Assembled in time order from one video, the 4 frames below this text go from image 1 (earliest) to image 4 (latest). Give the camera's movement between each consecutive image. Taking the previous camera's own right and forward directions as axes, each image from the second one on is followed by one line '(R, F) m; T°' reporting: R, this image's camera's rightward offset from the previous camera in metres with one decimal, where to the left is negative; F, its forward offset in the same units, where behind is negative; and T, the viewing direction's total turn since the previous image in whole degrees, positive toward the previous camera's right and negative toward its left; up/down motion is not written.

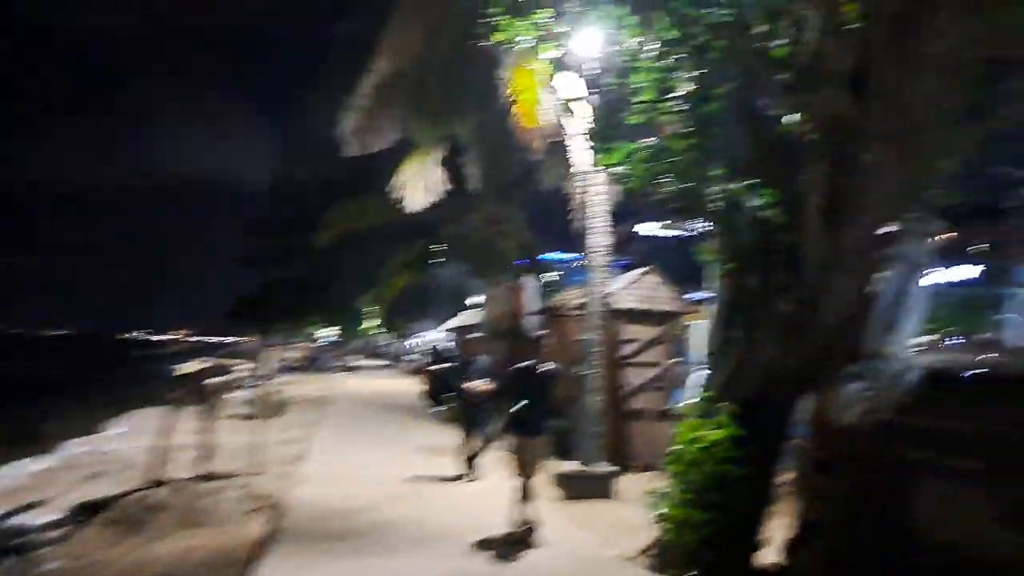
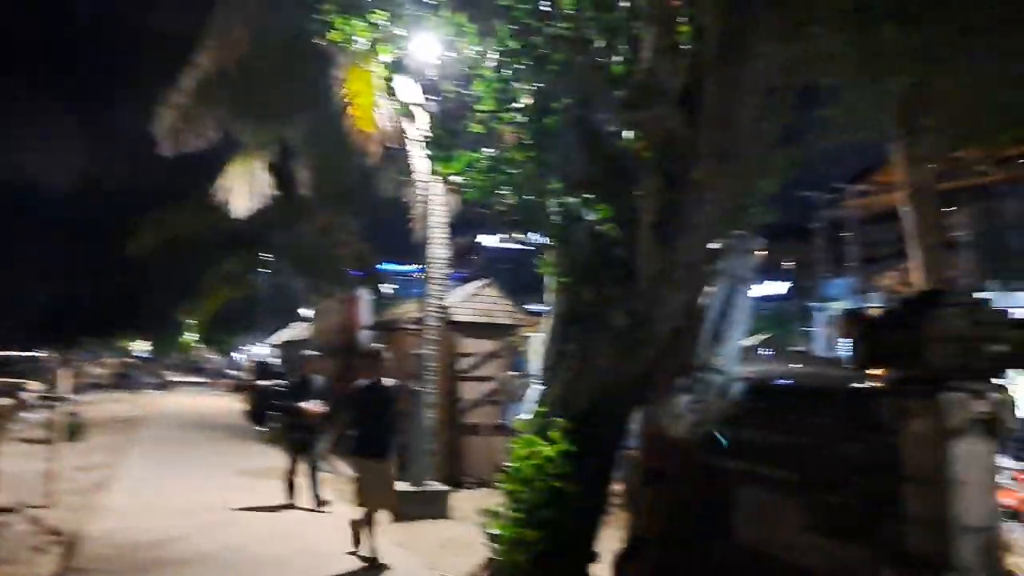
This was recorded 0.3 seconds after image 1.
(+0.9, +0.1) m; +1°
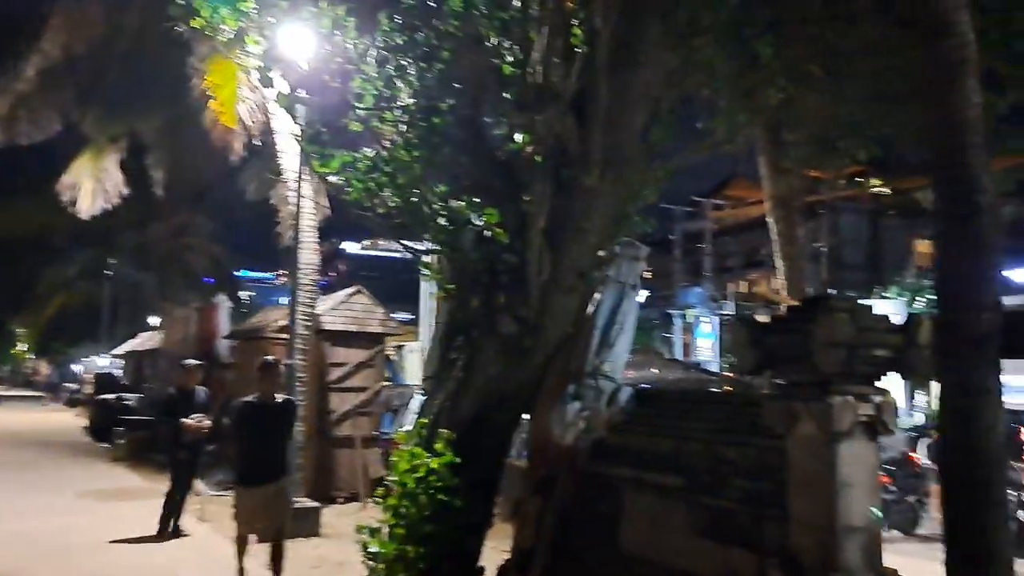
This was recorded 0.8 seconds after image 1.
(-0.3, +0.2) m; +10°
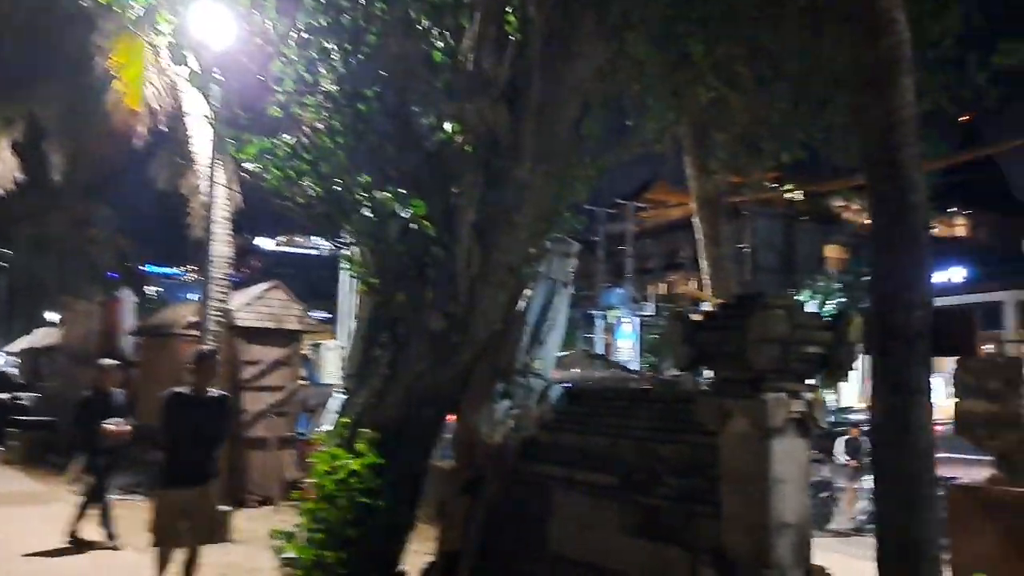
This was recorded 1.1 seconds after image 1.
(+0.3, +0.8) m; -33°
